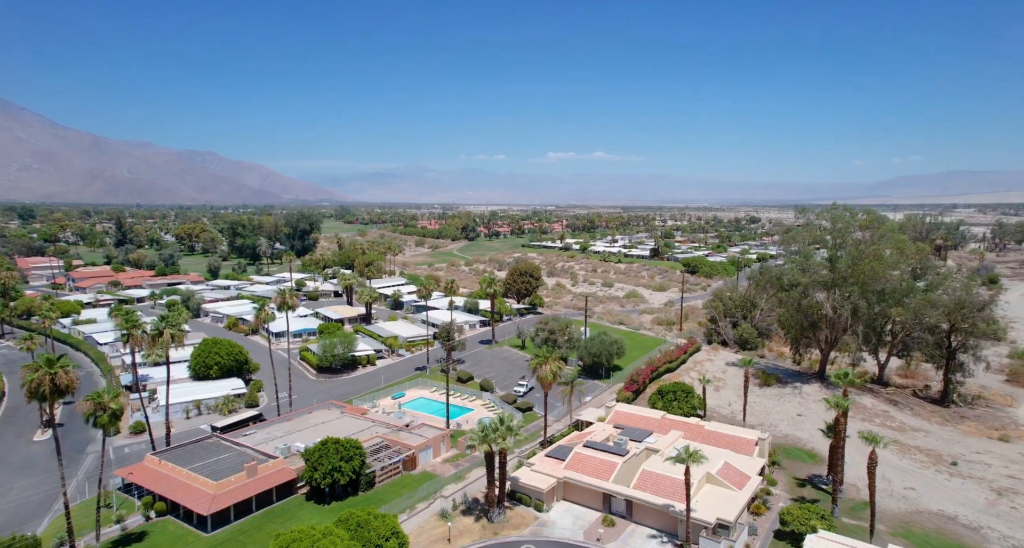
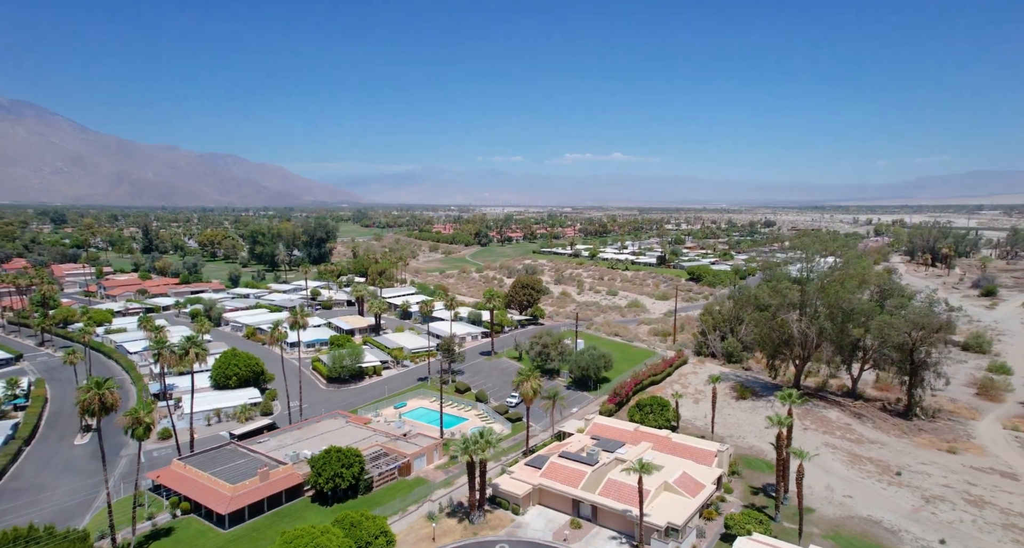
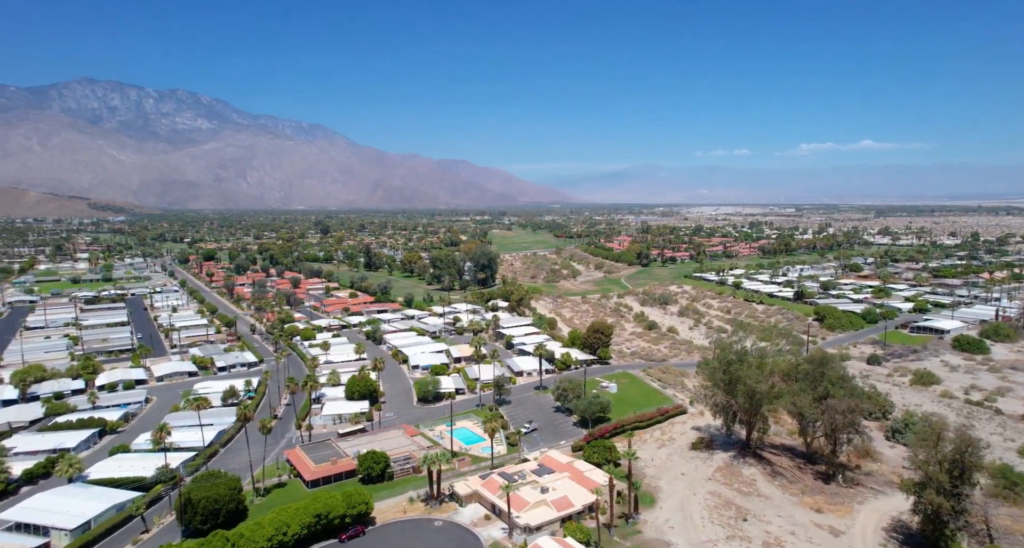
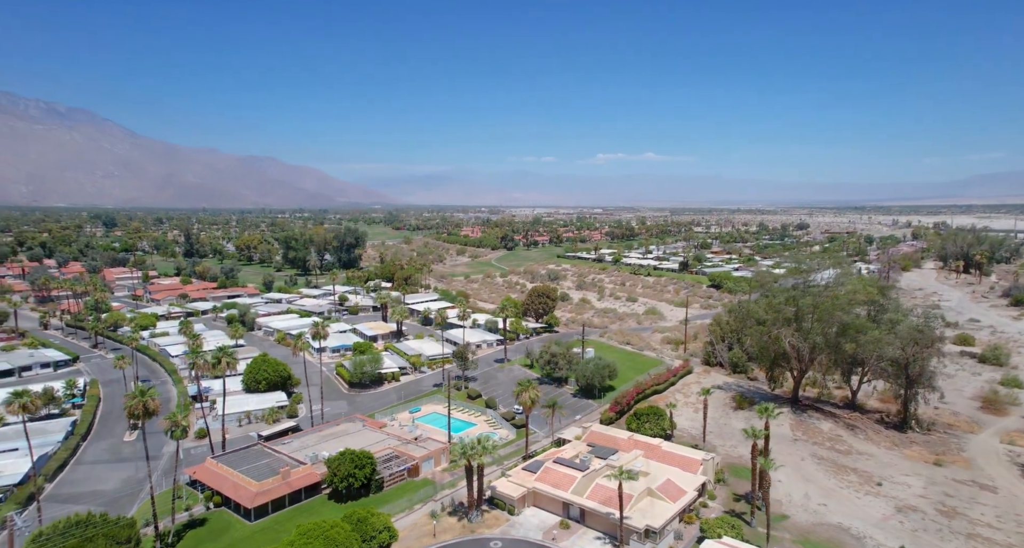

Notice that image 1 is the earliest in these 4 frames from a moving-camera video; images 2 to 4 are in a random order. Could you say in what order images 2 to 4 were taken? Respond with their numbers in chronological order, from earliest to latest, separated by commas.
2, 4, 3
